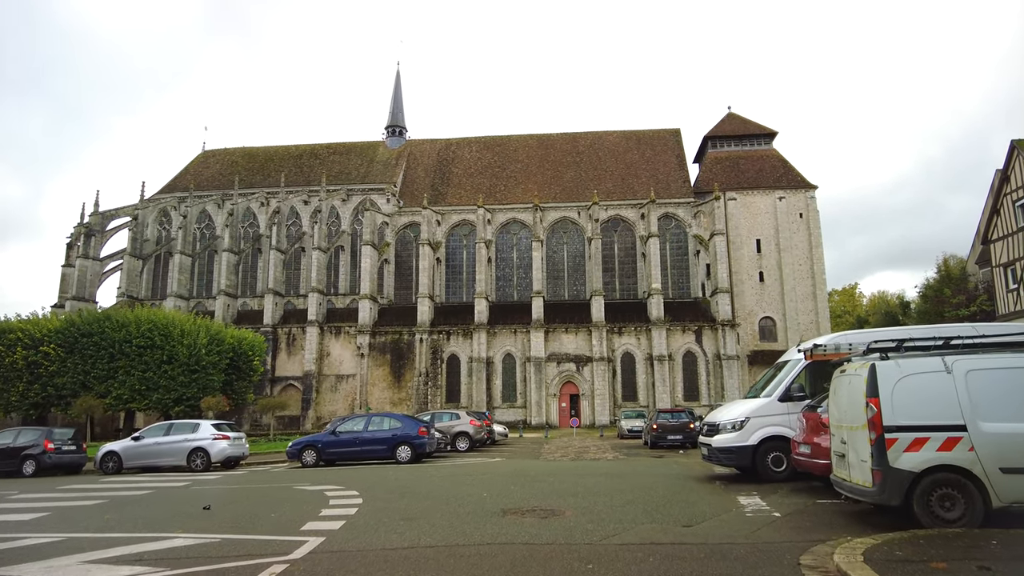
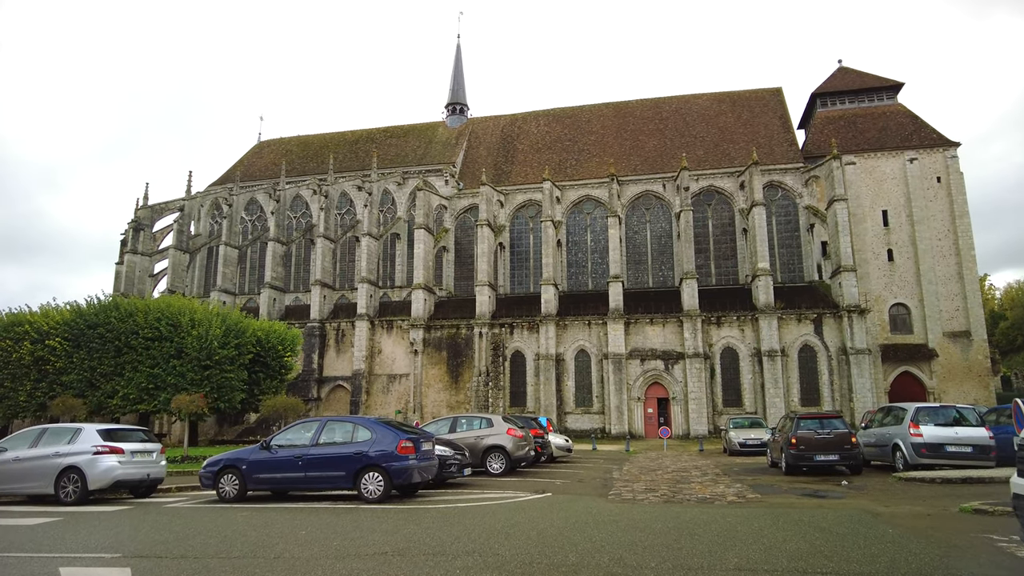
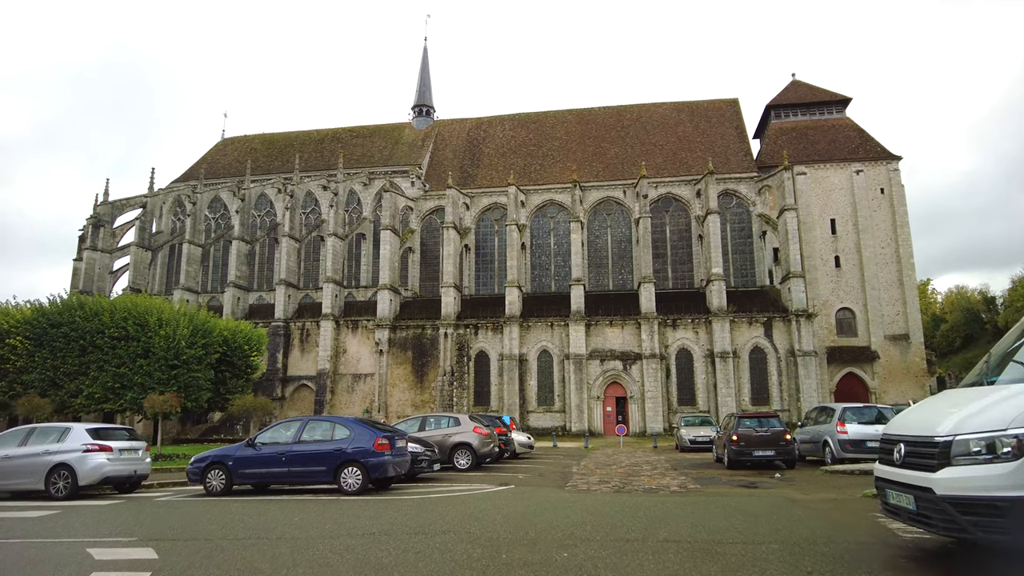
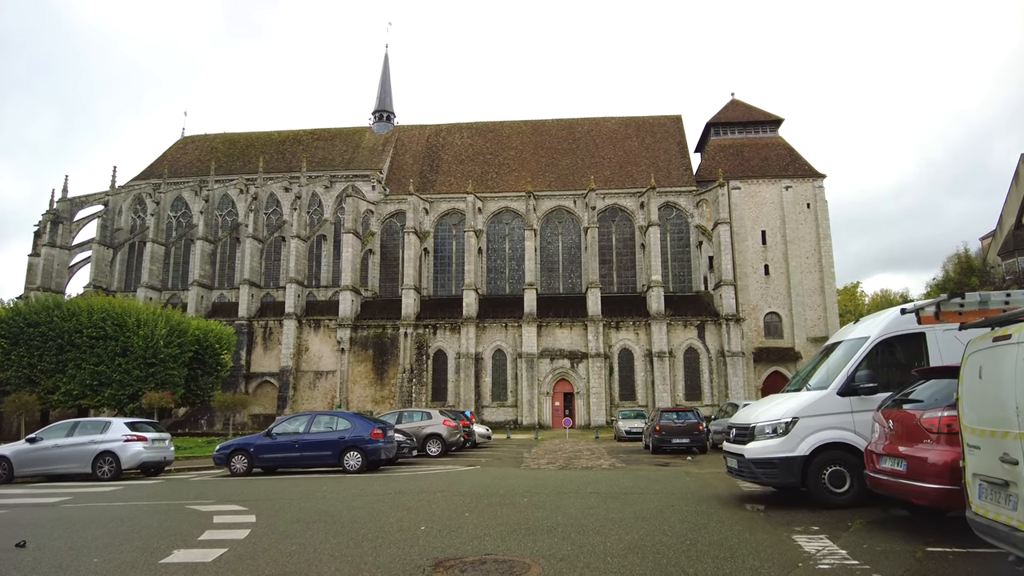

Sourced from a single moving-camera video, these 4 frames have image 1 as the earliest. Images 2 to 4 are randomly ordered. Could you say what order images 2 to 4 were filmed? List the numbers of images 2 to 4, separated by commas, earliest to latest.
4, 3, 2
